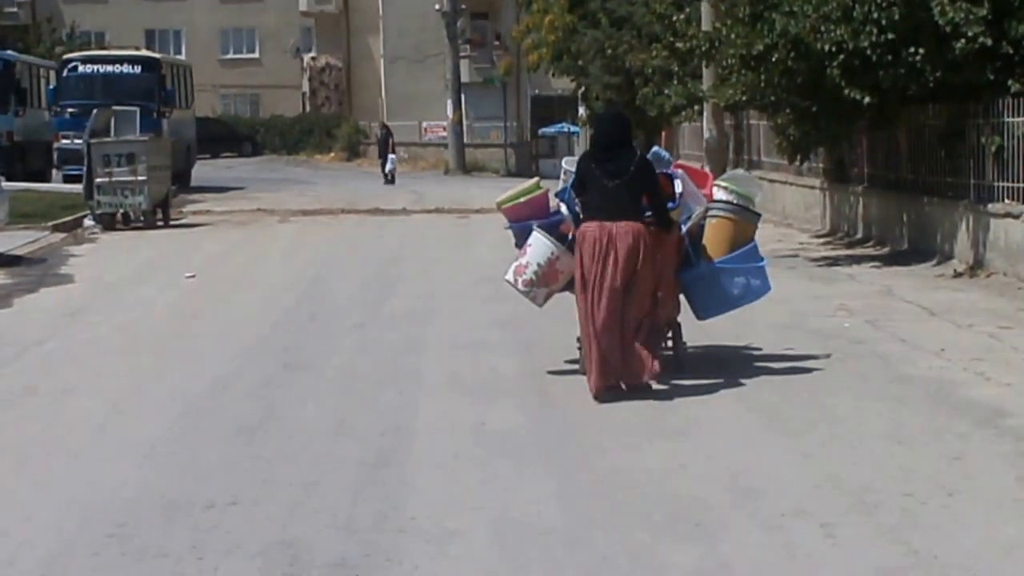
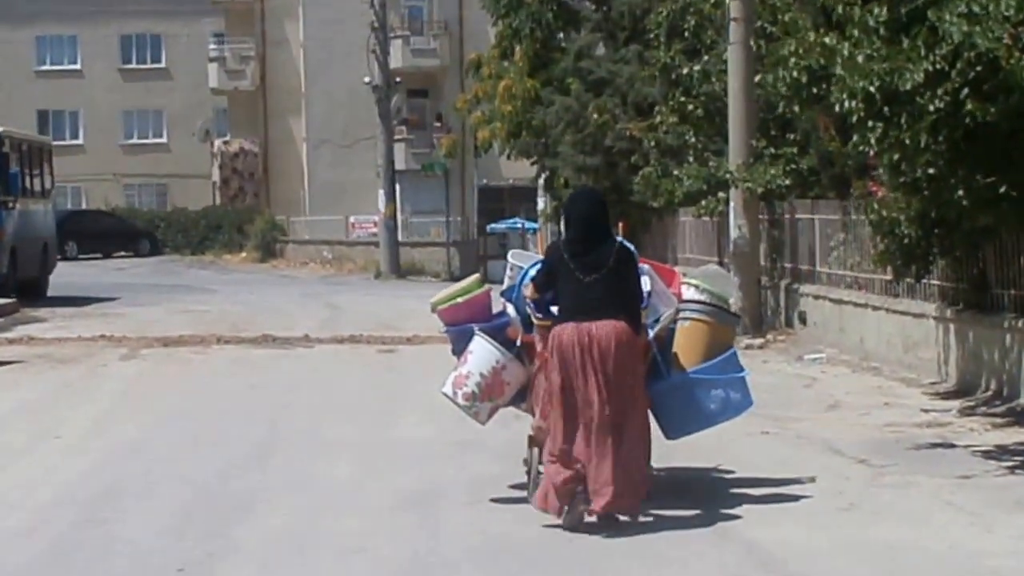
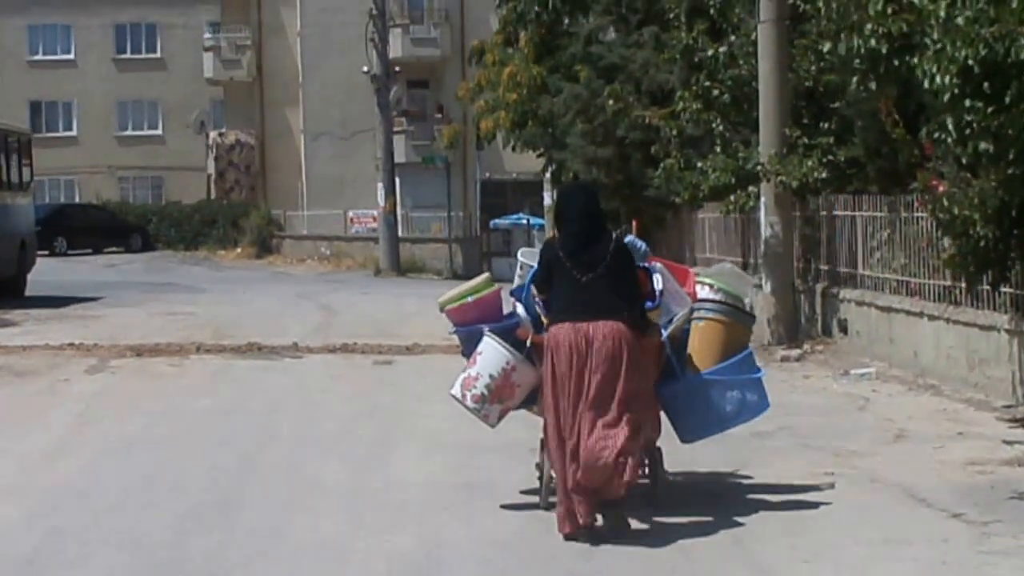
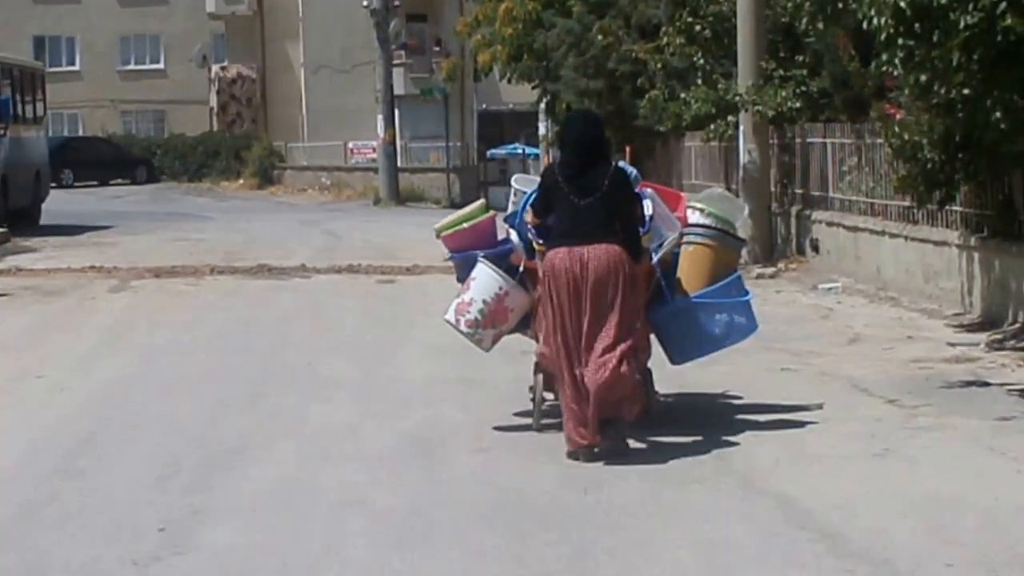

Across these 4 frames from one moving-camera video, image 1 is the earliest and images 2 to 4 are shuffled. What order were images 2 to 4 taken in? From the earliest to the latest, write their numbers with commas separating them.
2, 4, 3
